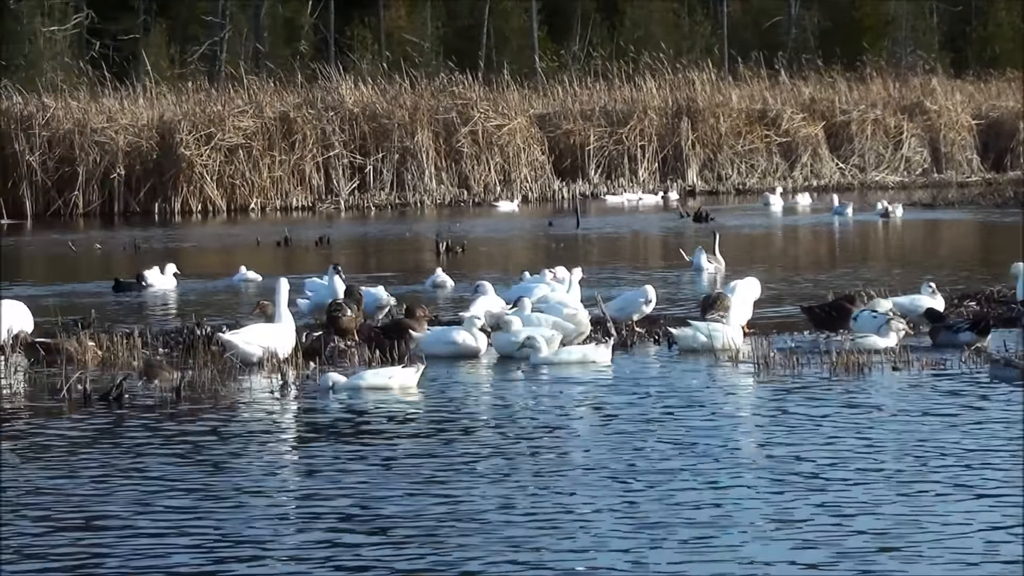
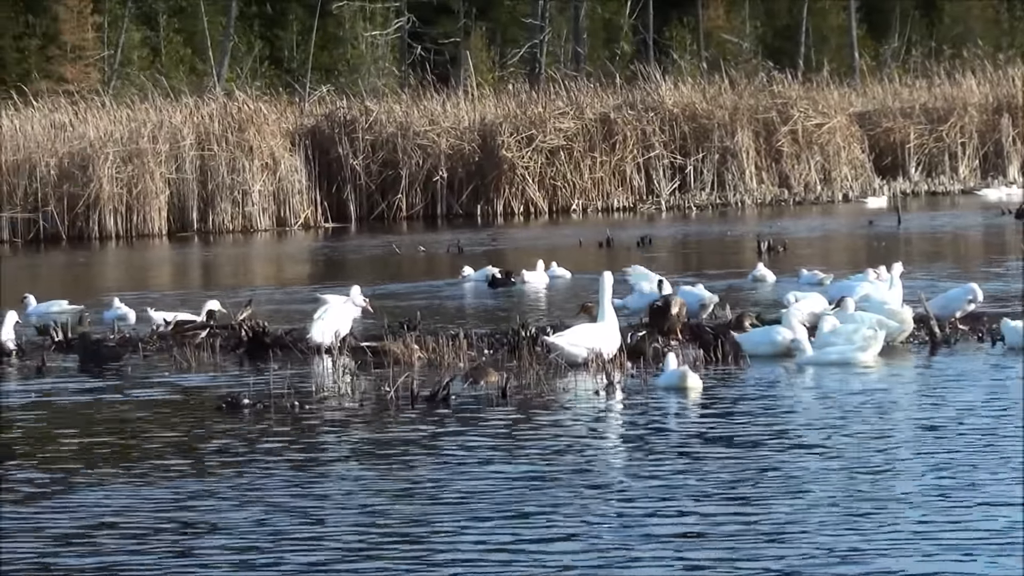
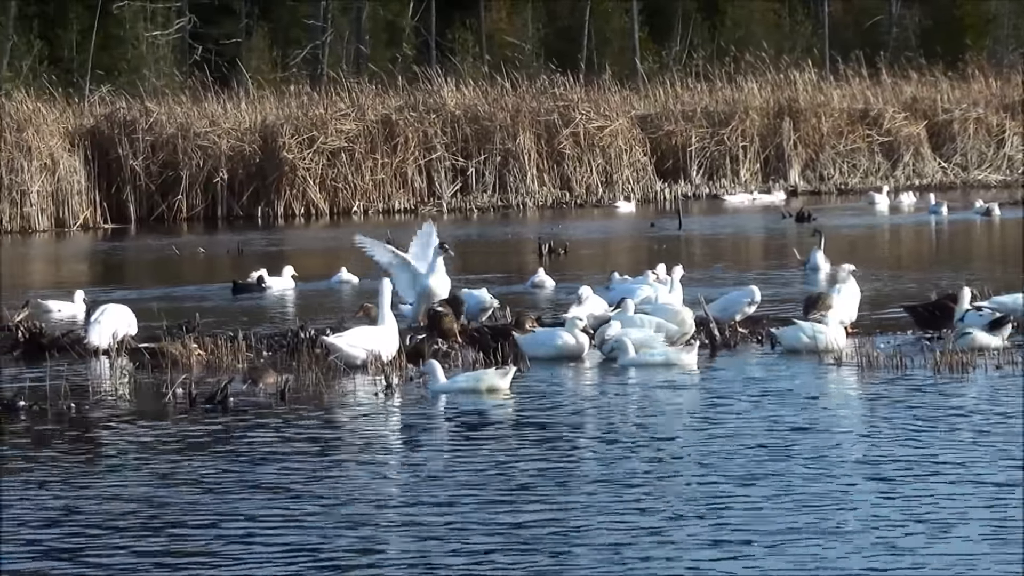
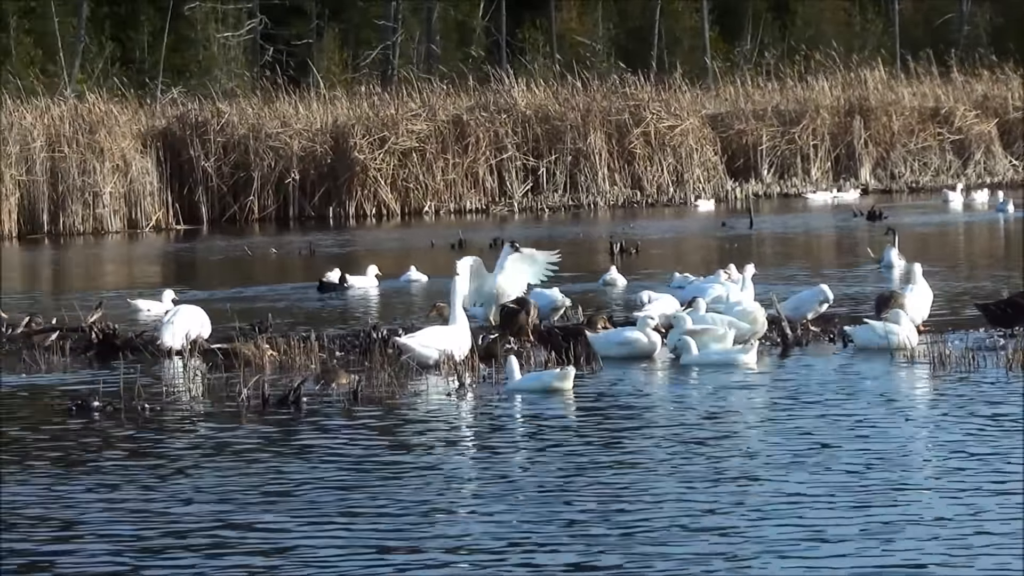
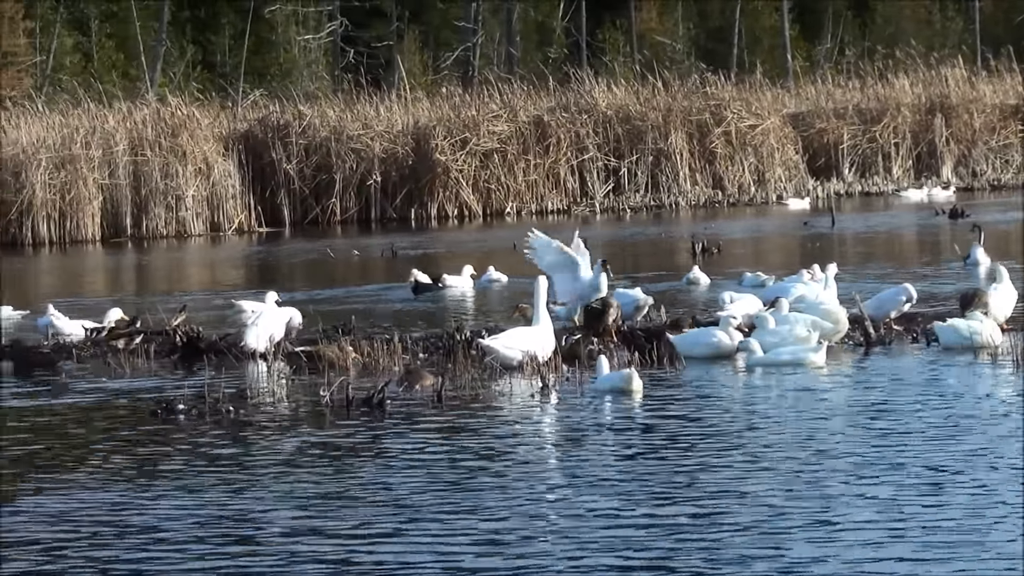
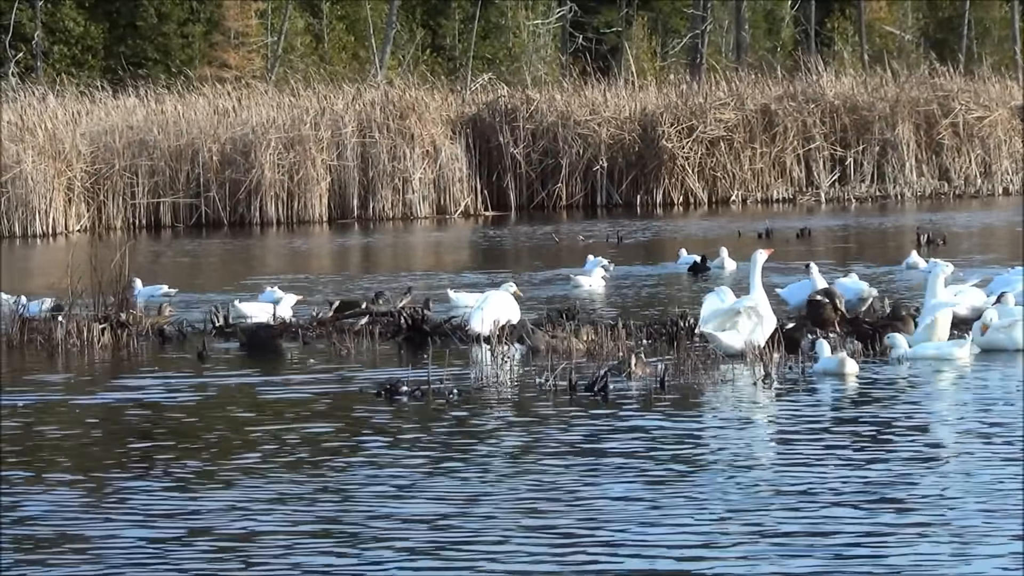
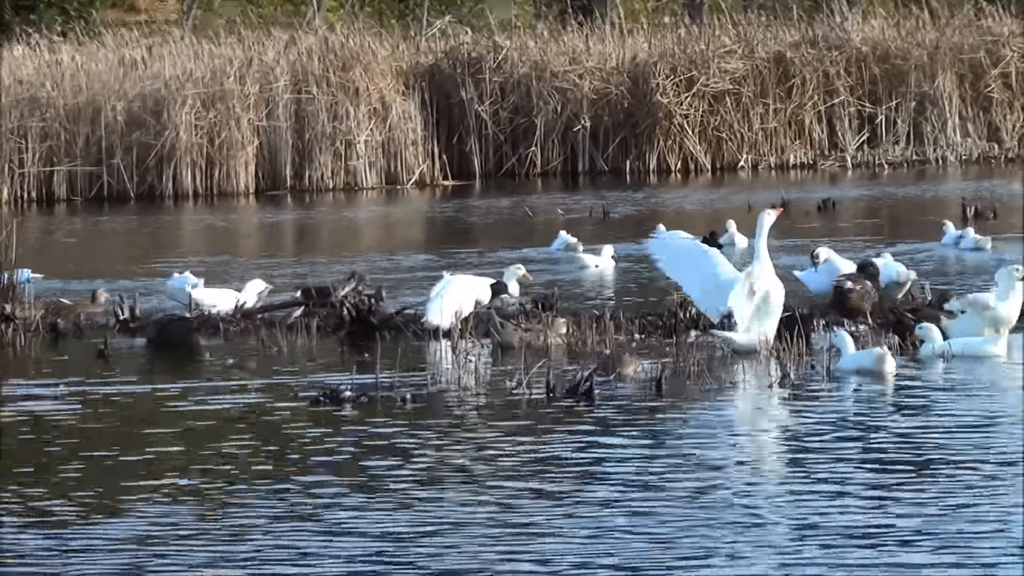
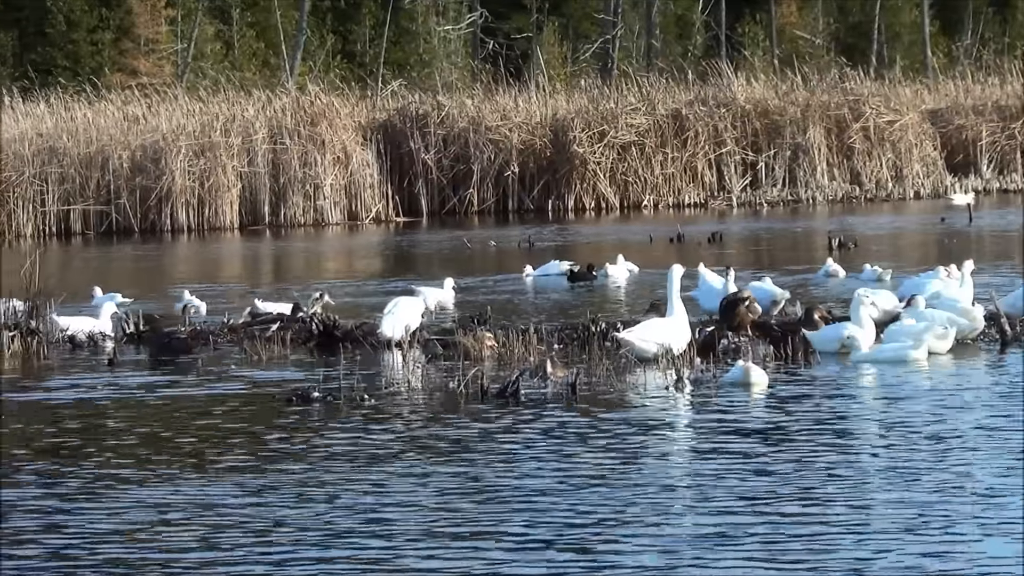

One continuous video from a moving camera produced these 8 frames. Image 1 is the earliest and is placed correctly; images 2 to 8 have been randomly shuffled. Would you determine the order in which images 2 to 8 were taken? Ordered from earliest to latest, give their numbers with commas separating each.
3, 4, 5, 2, 8, 6, 7
